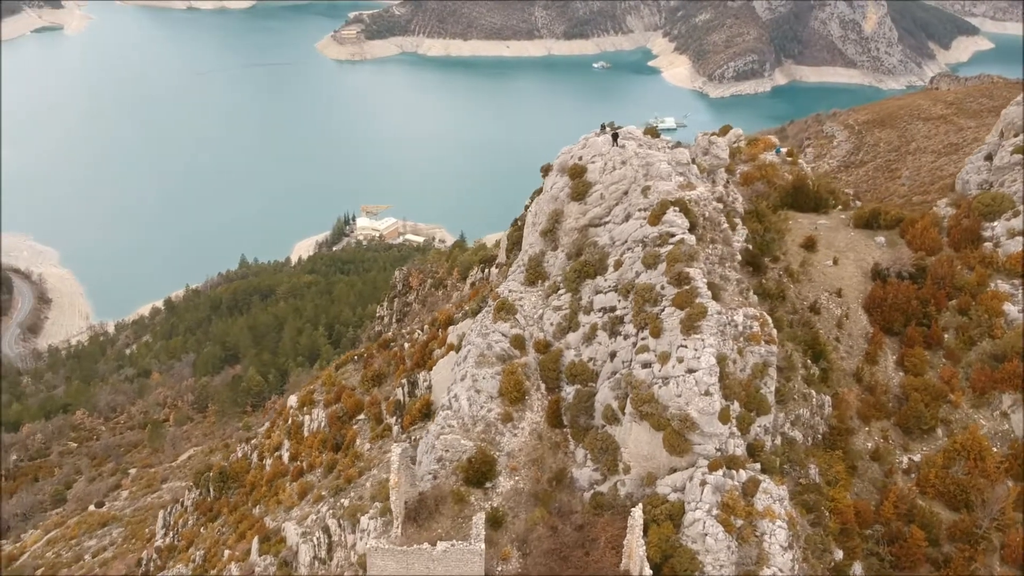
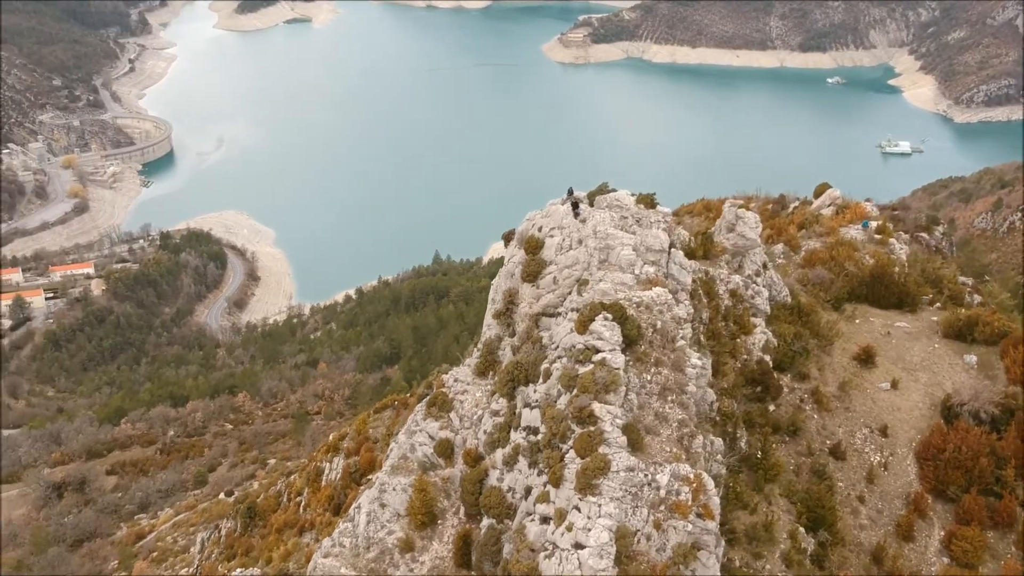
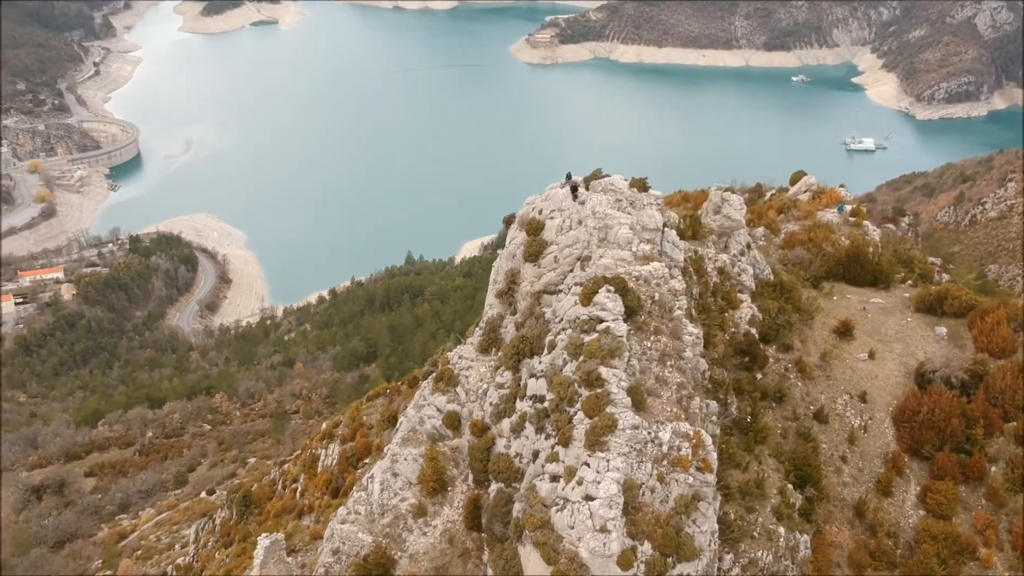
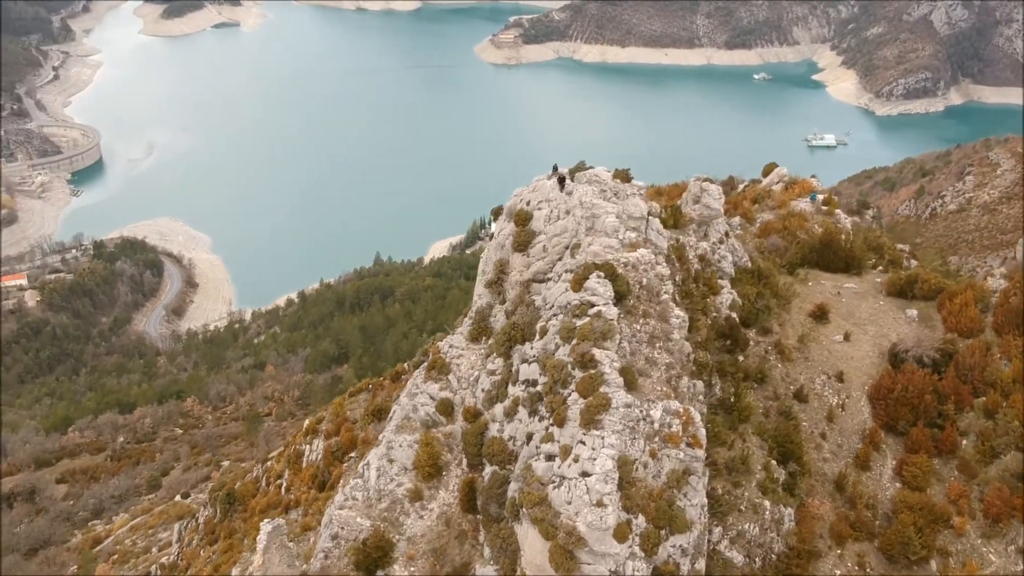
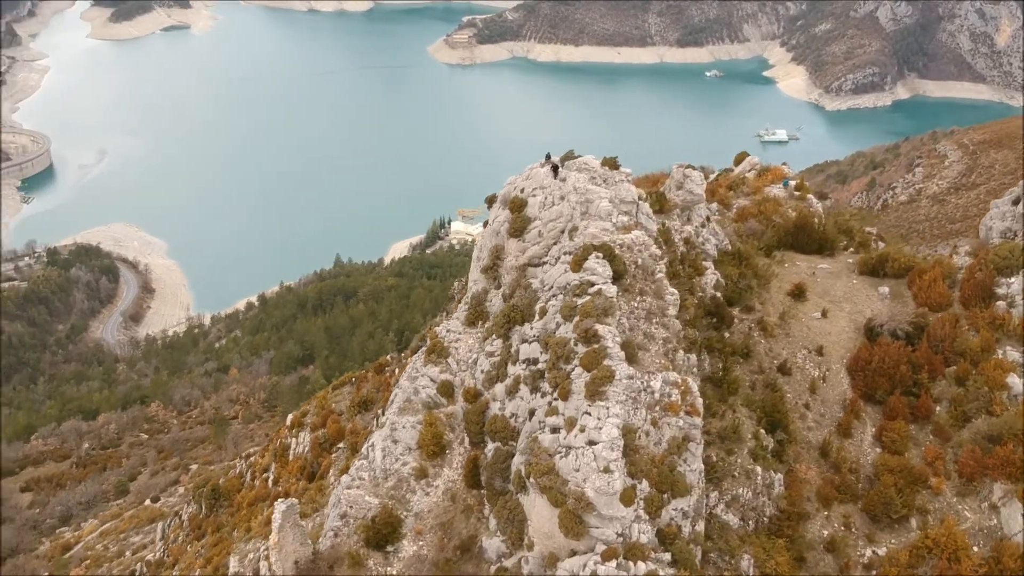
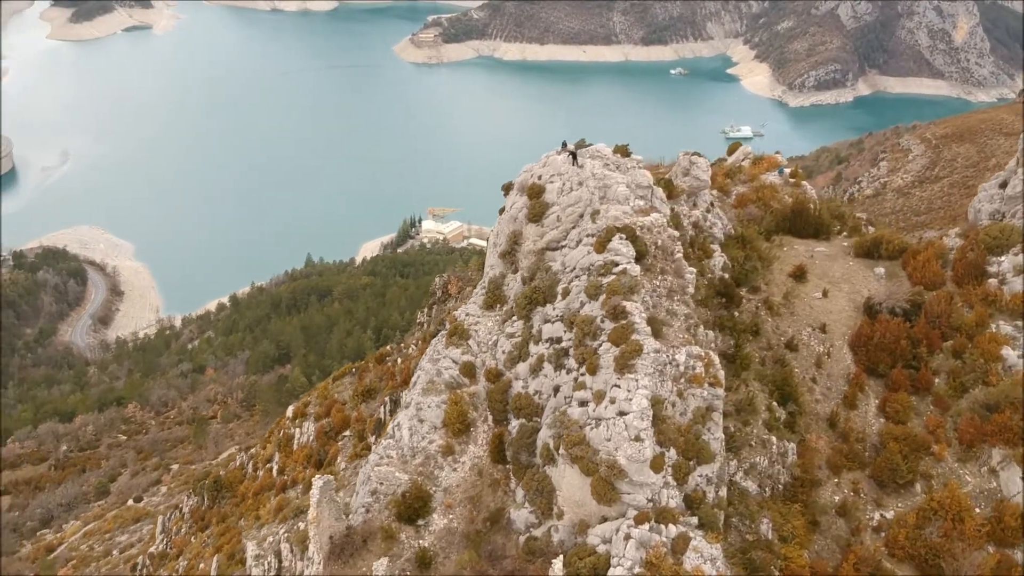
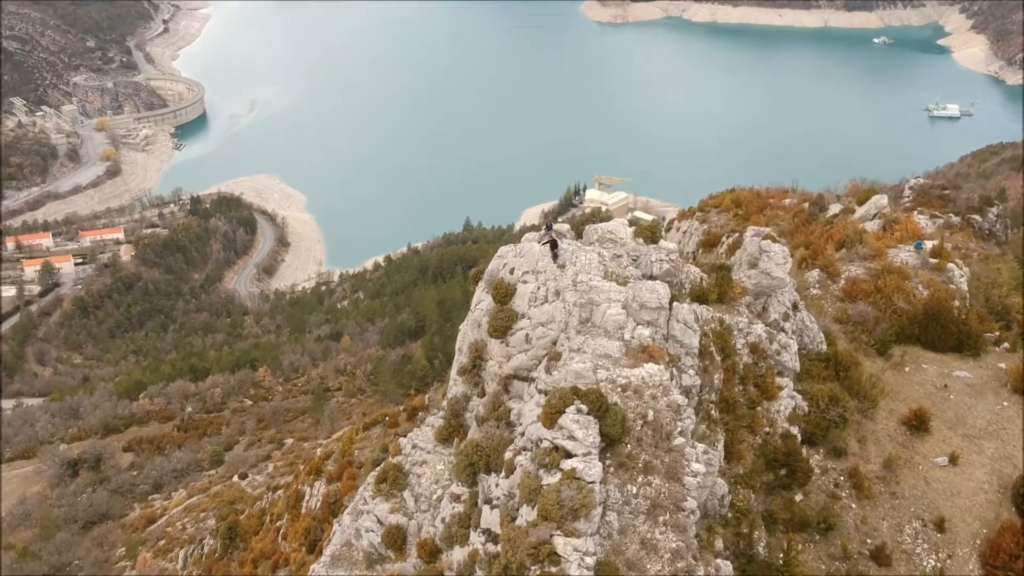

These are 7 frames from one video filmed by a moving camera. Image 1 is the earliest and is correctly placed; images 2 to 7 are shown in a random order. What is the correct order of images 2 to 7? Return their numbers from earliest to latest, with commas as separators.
6, 5, 4, 3, 2, 7
